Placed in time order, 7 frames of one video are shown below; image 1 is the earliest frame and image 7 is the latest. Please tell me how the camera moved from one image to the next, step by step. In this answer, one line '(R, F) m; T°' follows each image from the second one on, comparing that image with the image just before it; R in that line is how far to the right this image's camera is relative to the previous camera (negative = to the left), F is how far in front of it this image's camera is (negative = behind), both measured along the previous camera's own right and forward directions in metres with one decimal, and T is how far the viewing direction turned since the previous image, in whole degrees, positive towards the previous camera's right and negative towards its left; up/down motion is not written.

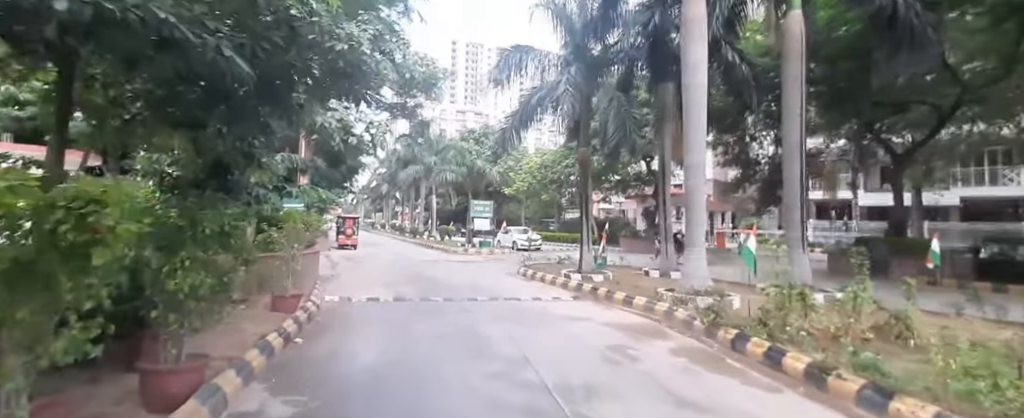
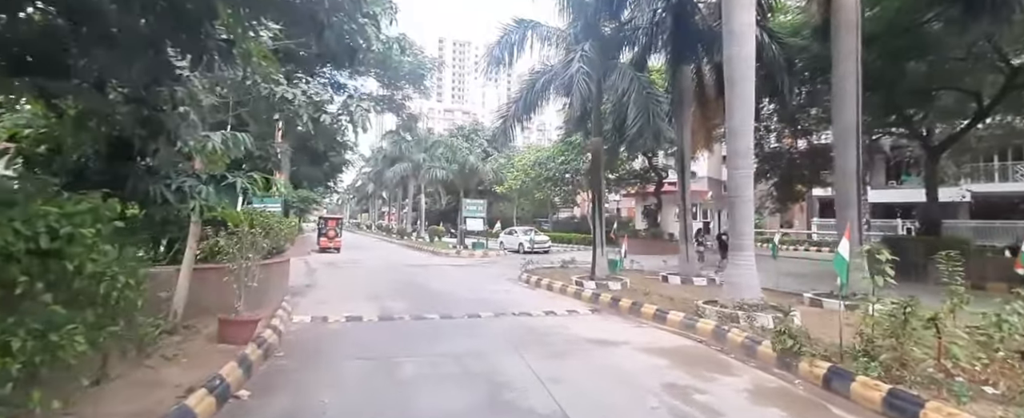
(-0.4, +1.6) m; +2°
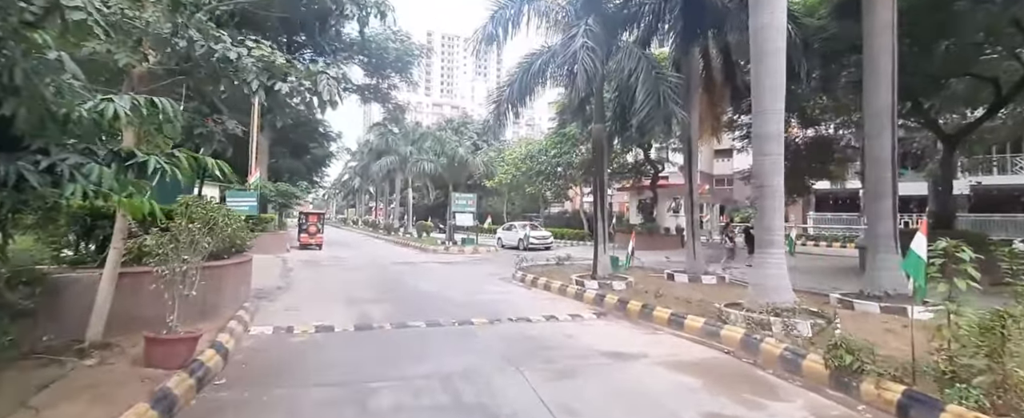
(-0.1, +1.0) m; +1°
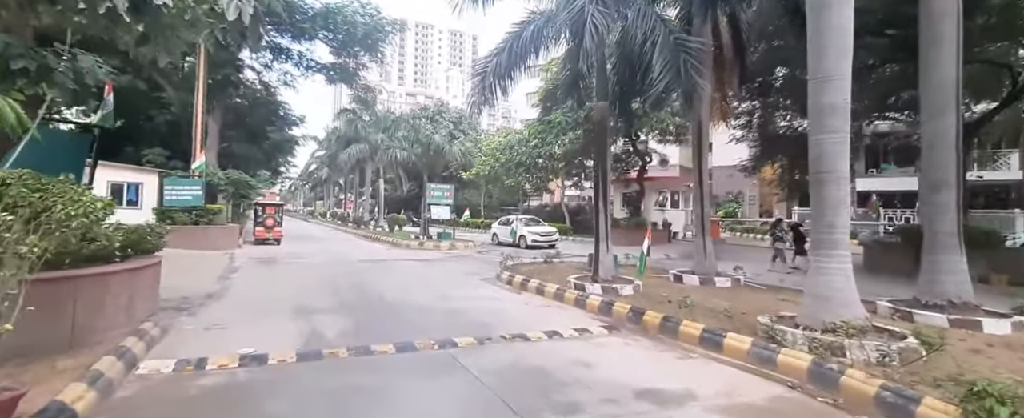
(-0.3, +1.6) m; +3°
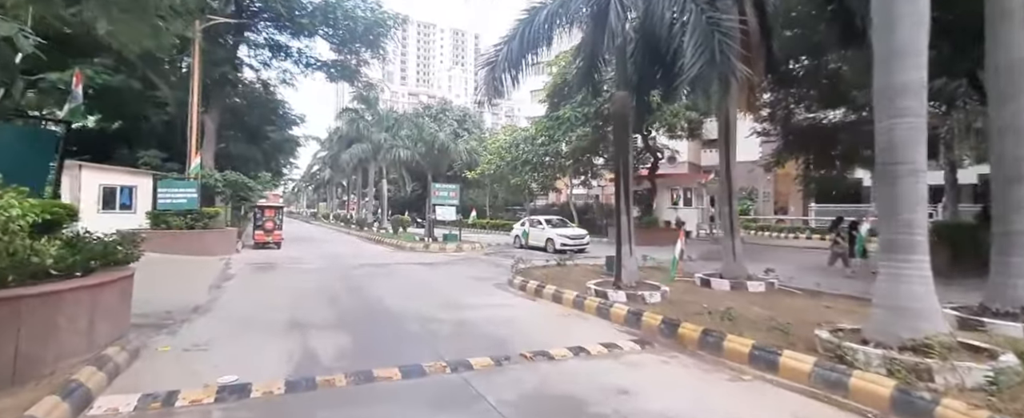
(-0.2, +0.7) m; 0°
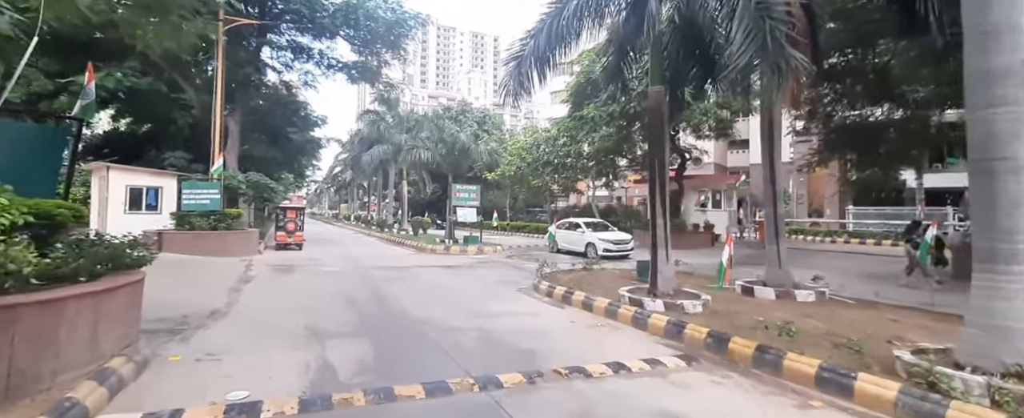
(-0.2, +0.5) m; -2°
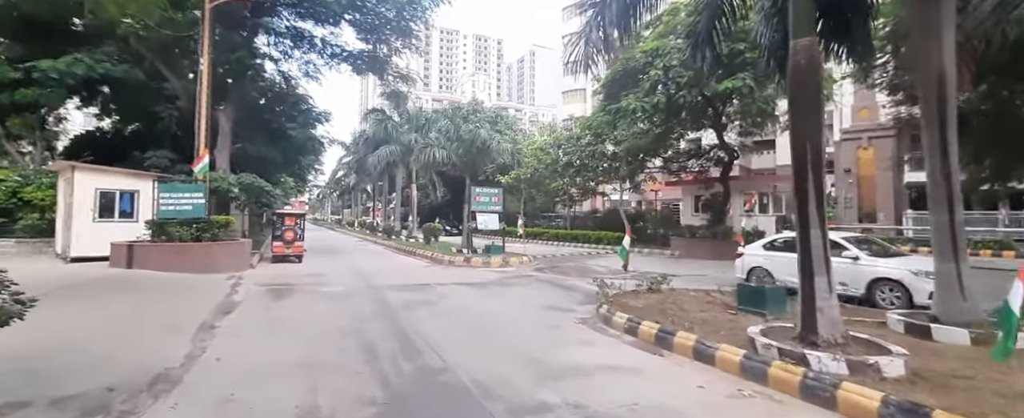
(-1.0, +2.5) m; 0°
